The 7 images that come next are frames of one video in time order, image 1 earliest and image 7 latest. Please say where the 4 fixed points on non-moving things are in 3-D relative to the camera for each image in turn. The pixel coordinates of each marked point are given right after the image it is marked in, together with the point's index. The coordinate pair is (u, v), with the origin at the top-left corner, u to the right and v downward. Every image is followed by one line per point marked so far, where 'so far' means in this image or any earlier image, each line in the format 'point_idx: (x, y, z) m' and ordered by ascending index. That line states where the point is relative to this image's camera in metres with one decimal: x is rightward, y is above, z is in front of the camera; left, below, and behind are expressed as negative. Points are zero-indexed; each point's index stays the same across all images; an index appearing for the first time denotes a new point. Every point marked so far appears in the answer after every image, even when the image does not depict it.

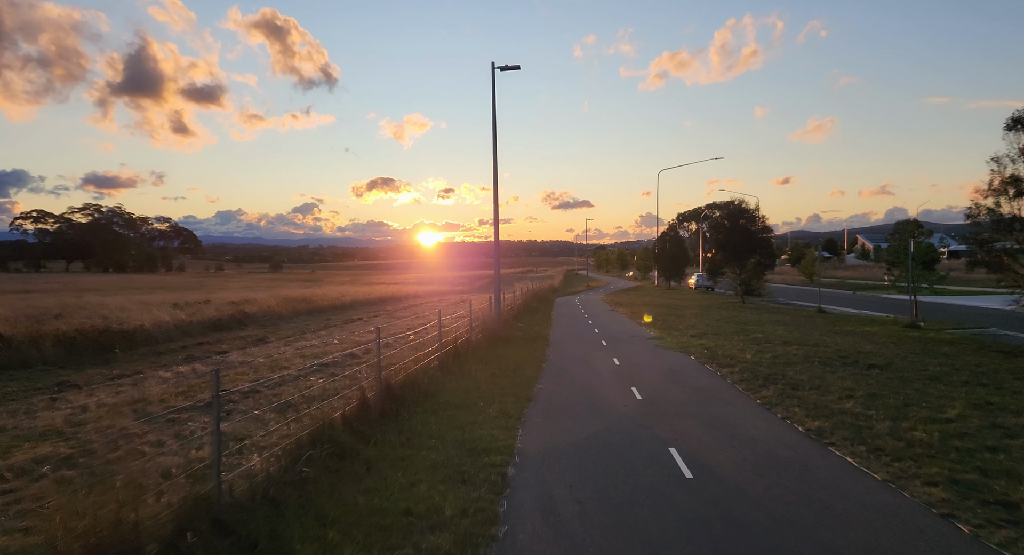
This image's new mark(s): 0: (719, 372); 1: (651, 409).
0: (+4.9, -2.2, +12.8) m
1: (+2.5, -2.4, +9.9) m
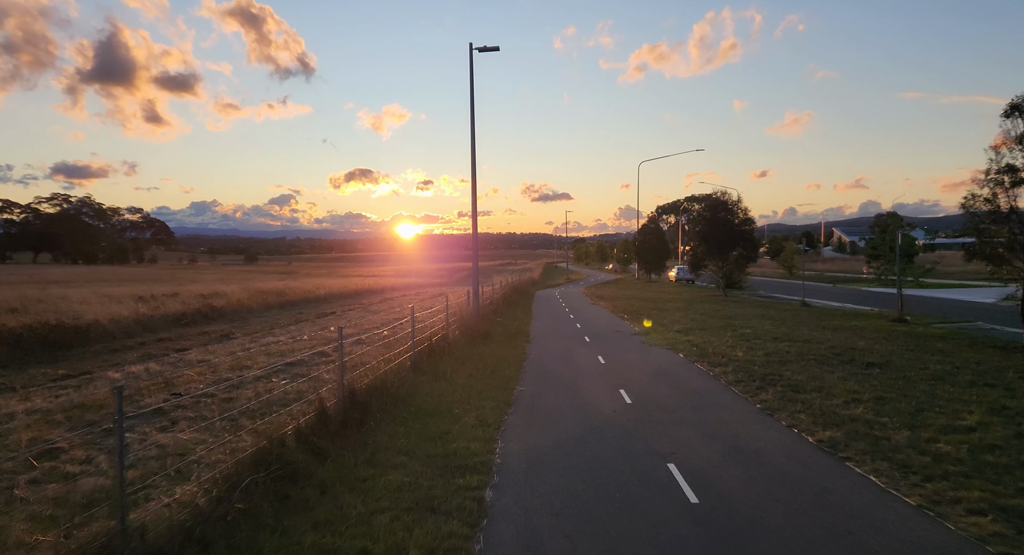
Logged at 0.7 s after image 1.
0: (+4.4, -2.1, +12.1) m
1: (+2.2, -2.3, +9.1) m
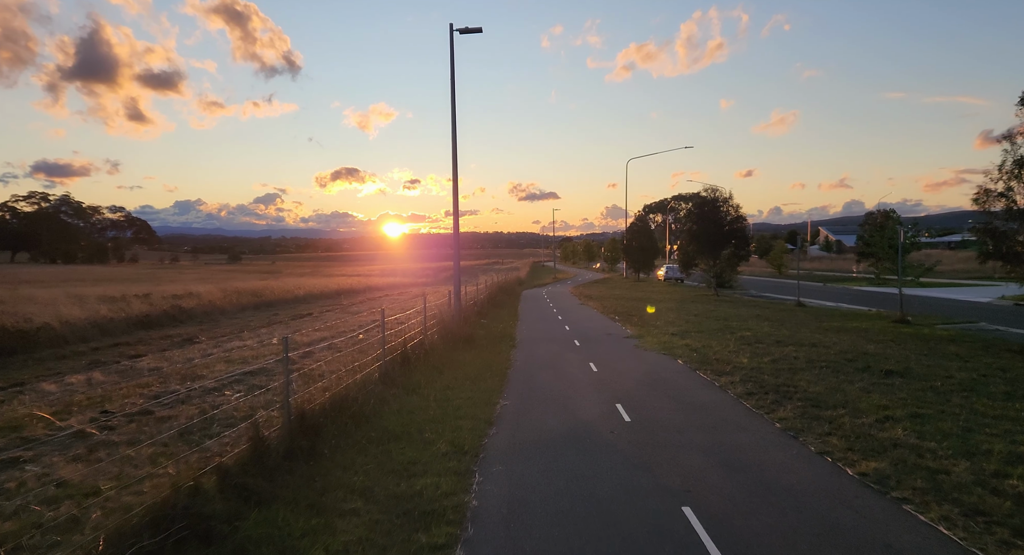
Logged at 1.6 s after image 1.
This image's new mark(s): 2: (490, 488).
0: (+4.1, -2.1, +10.9) m
1: (+1.9, -2.3, +7.9) m
2: (-0.2, -2.3, +6.0) m
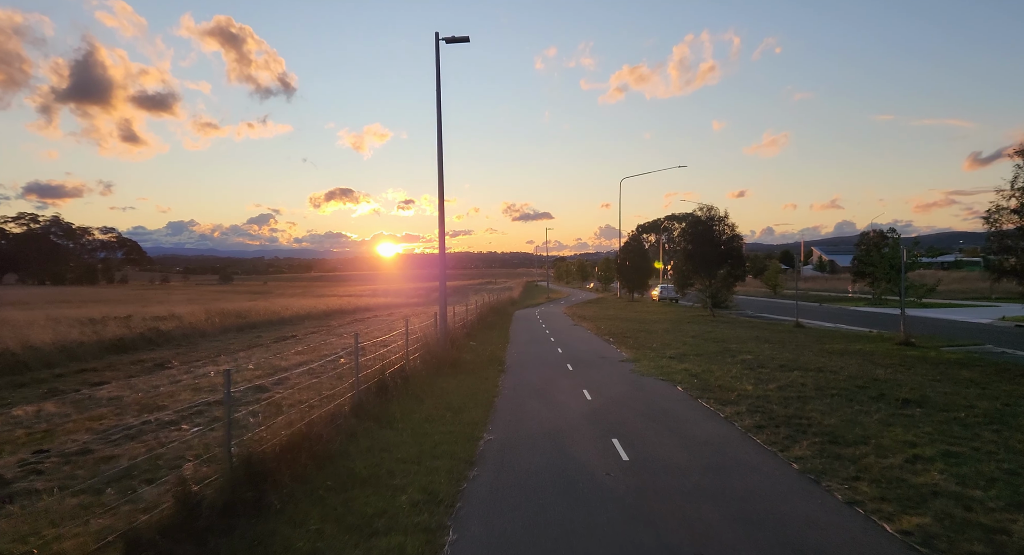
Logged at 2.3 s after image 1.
0: (+3.8, -2.5, +10.0) m
1: (+1.7, -2.6, +6.9) m
2: (-0.4, -2.5, +5.1) m
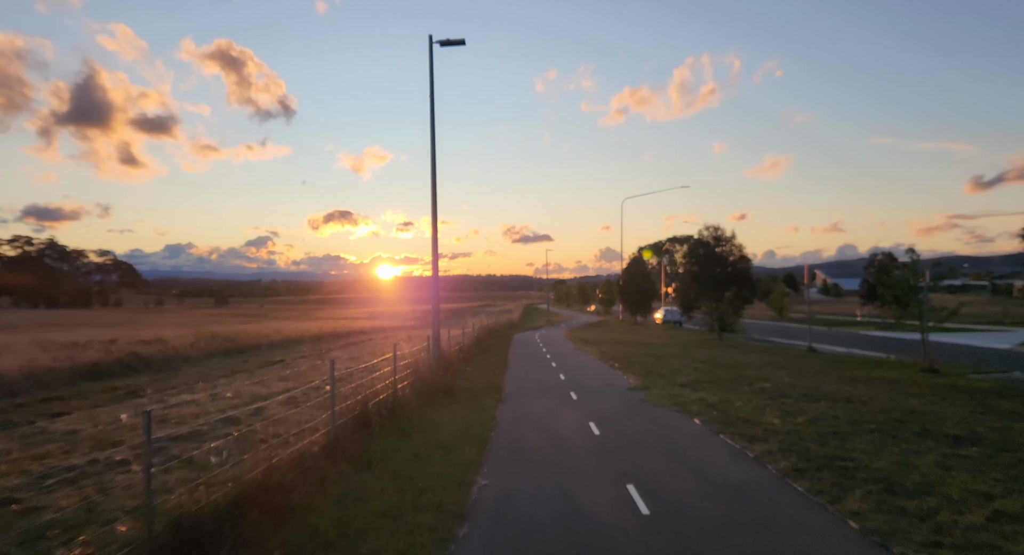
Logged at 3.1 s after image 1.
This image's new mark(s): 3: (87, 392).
0: (+3.8, -2.8, +8.8) m
1: (+1.6, -2.8, +5.7) m
2: (-0.5, -2.6, +3.9) m
3: (-13.3, -3.6, +17.0) m
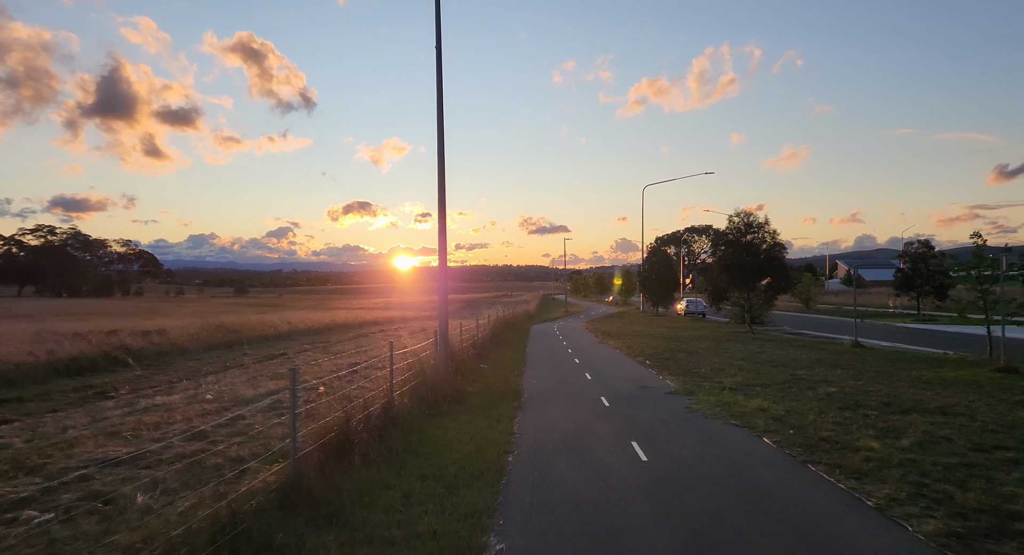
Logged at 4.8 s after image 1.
0: (+4.1, -2.6, +6.4) m
1: (+1.8, -2.6, +3.4) m
2: (-0.3, -2.5, +1.5) m
3: (-12.7, -3.2, +15.2) m
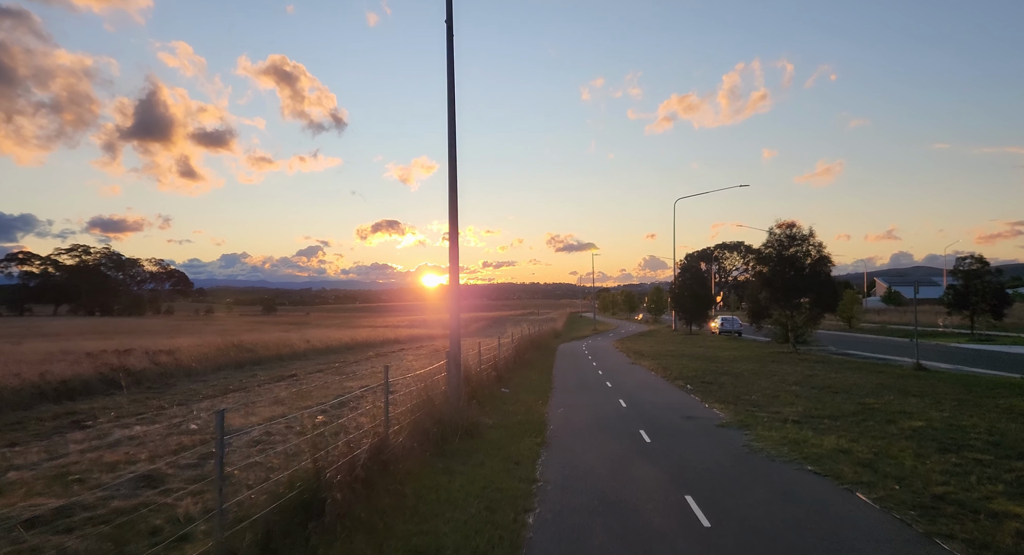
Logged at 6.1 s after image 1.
0: (+4.2, -2.6, +4.2) m
1: (+1.8, -2.5, +1.3) m
2: (-0.4, -2.4, -0.4) m
3: (-12.1, -3.6, +13.8) m
